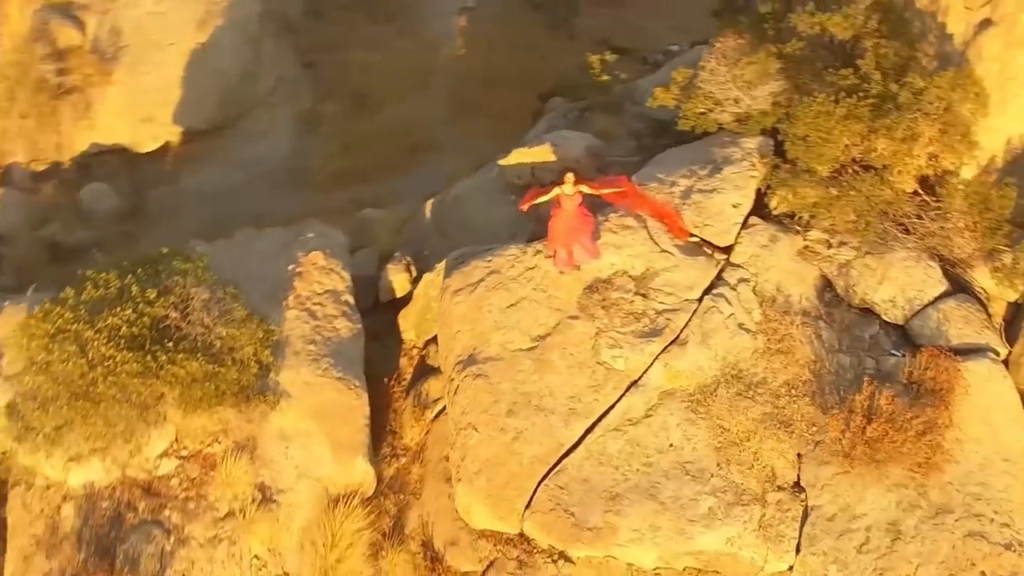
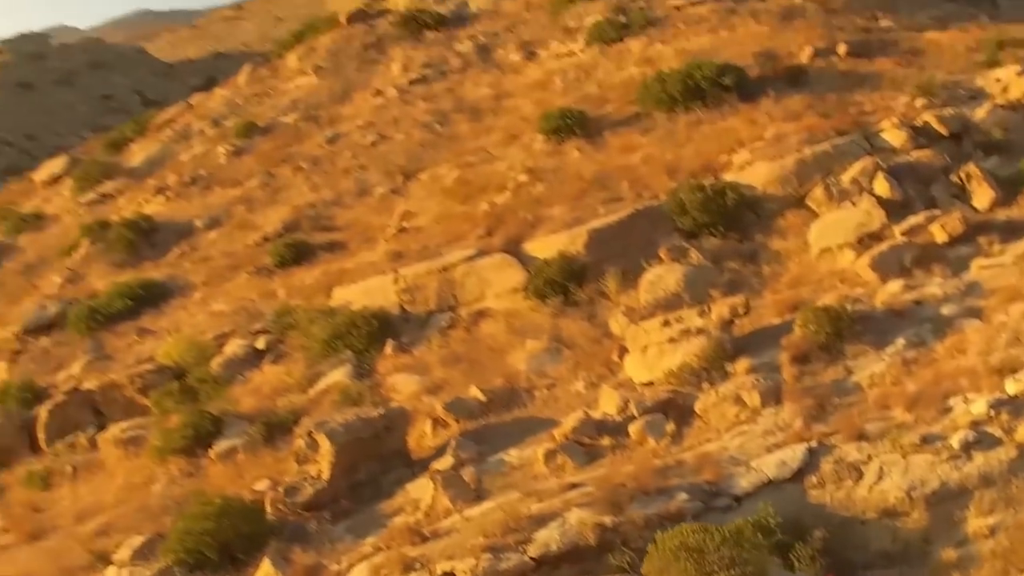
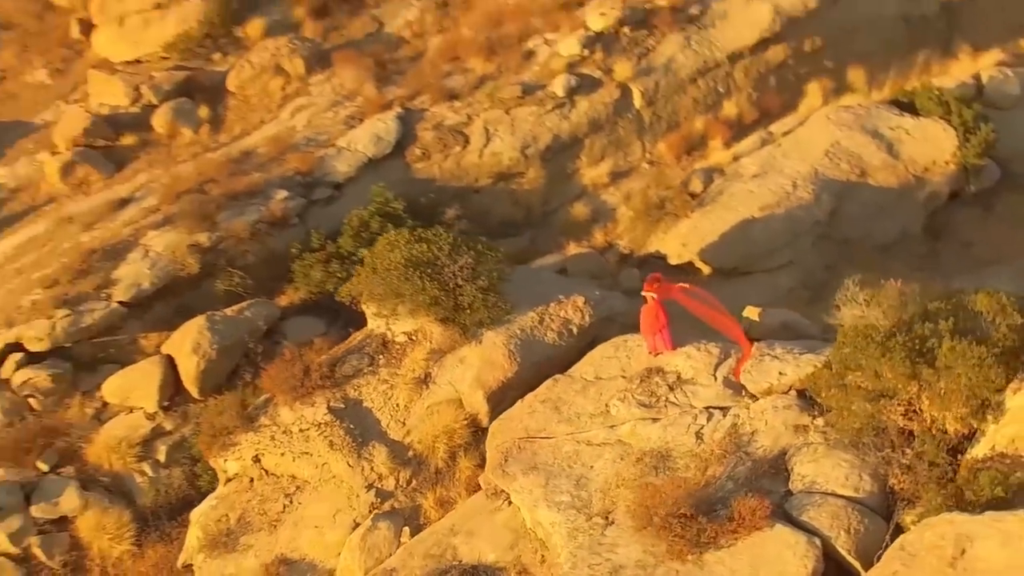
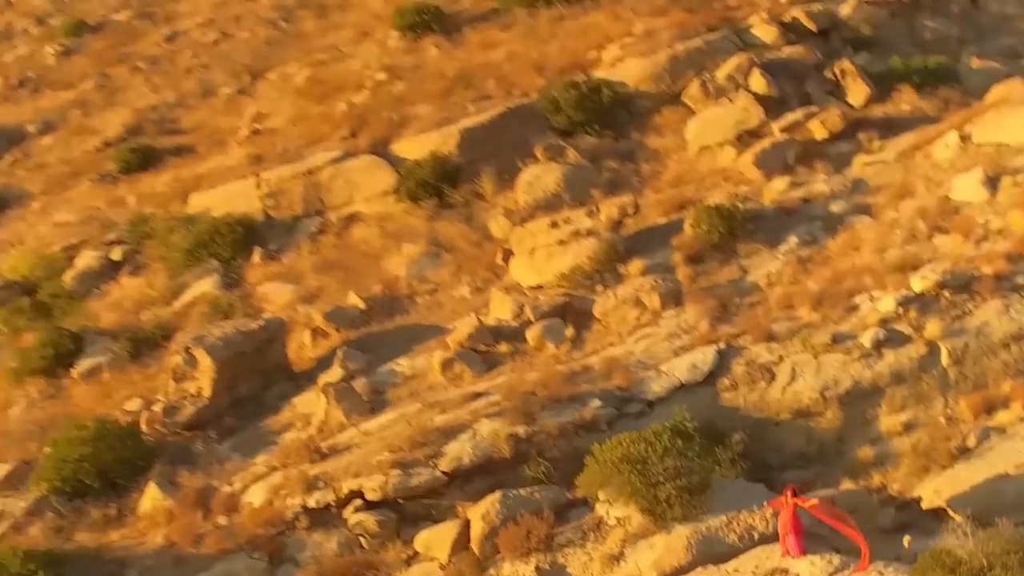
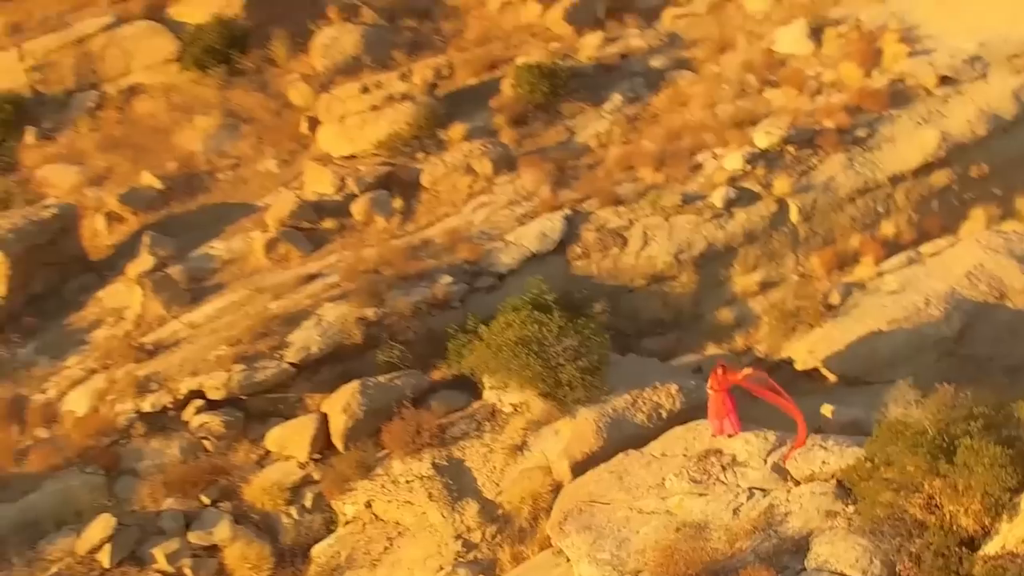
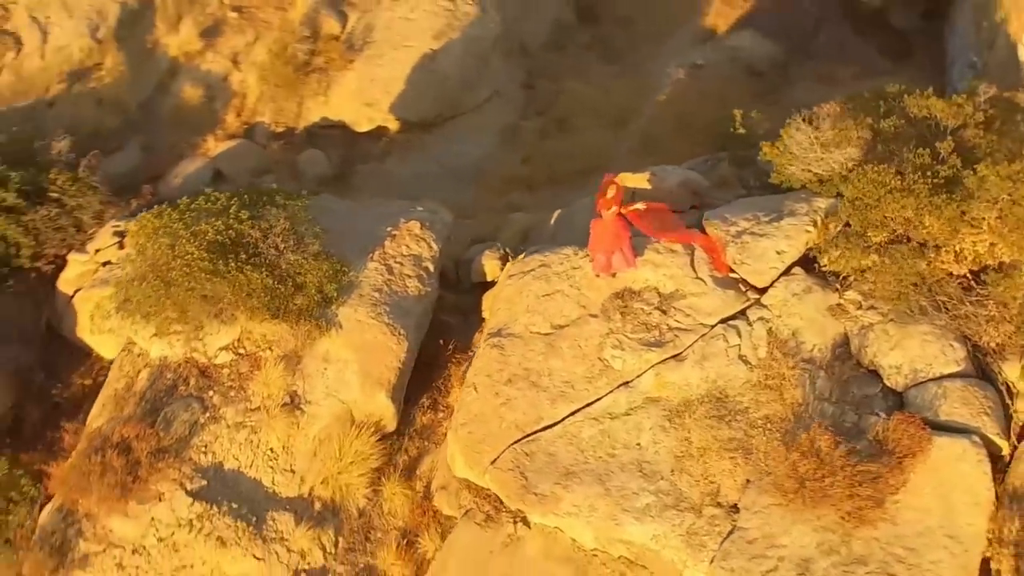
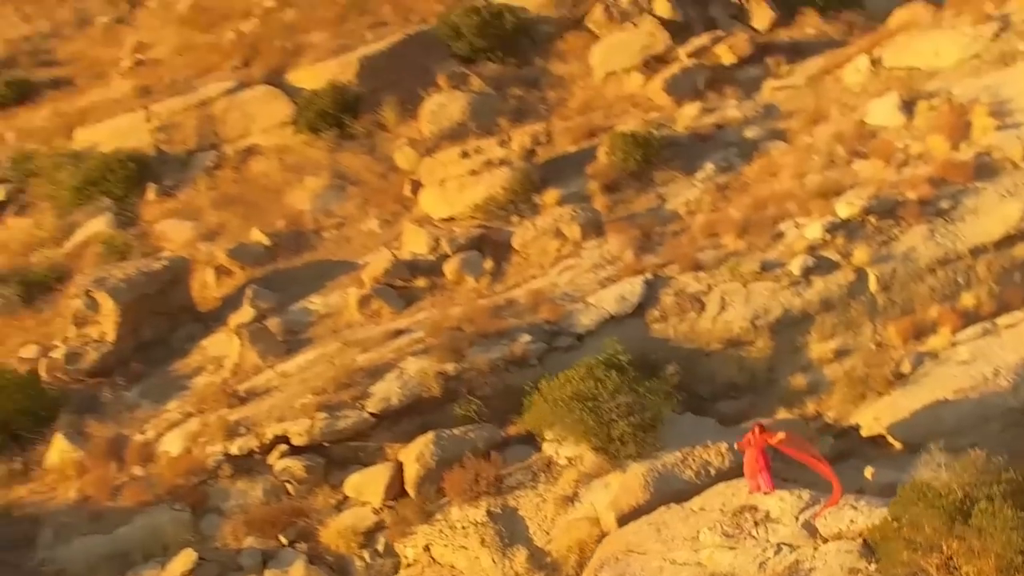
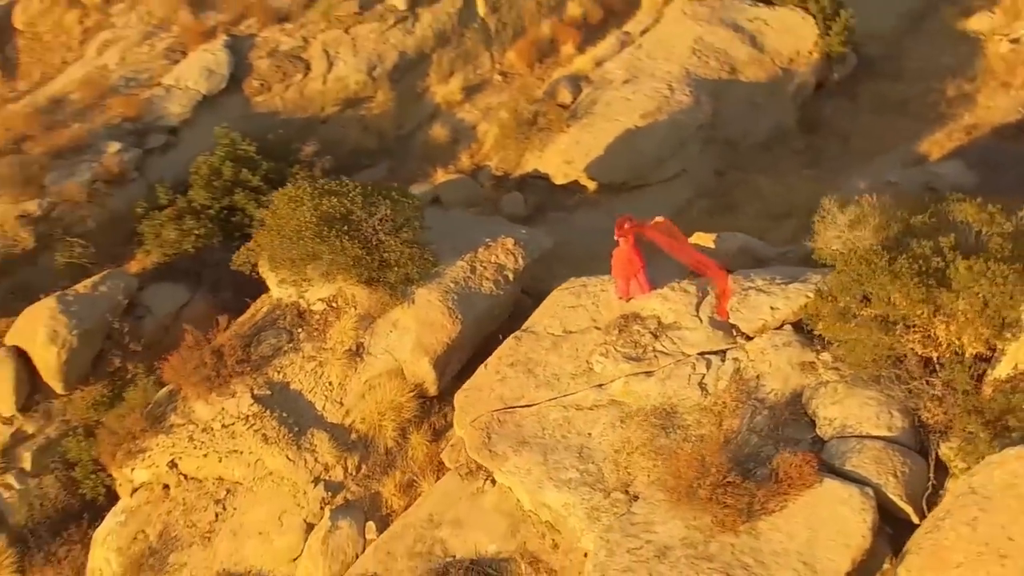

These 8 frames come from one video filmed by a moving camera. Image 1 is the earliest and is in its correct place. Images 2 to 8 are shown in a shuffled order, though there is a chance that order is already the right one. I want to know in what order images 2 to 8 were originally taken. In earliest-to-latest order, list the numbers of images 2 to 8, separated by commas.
6, 8, 3, 5, 7, 4, 2
